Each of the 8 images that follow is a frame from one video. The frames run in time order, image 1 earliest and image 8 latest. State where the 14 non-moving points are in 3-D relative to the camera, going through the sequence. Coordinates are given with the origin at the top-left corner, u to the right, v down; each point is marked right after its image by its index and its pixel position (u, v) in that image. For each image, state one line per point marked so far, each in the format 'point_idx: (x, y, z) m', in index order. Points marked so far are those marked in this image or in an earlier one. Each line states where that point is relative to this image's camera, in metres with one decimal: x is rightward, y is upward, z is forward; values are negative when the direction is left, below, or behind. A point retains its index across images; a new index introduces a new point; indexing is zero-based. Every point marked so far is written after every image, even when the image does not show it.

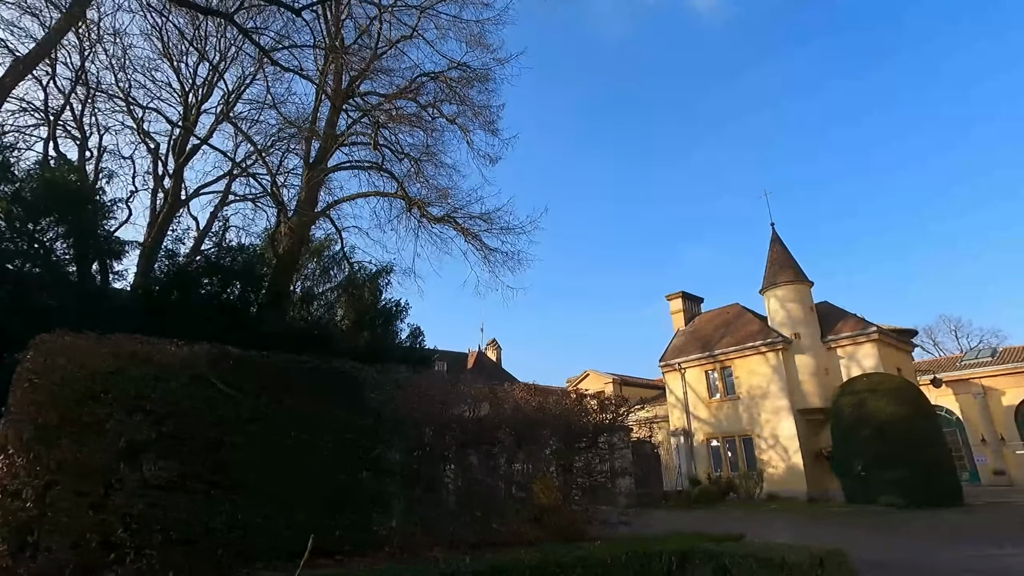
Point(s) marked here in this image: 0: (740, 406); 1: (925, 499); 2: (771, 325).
0: (+7.7, -4.0, +19.3) m
1: (+10.6, -5.3, +14.5) m
2: (+8.9, -1.2, +19.6) m
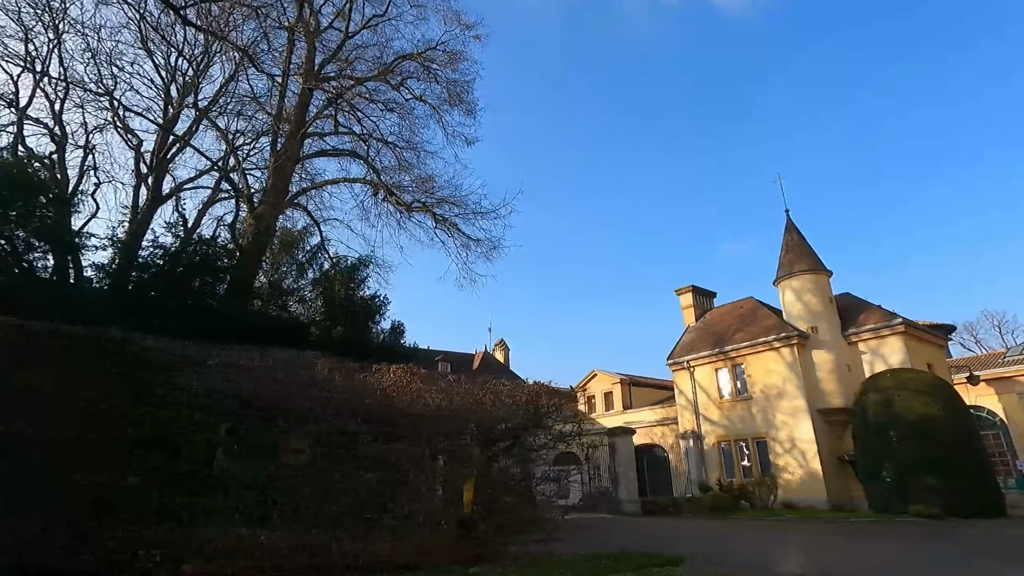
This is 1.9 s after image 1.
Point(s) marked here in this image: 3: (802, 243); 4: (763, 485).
0: (+7.5, -3.7, +17.8) m
1: (+10.2, -5.0, +12.9) m
2: (+8.7, -0.9, +18.1) m
3: (+9.4, +1.5, +18.5) m
4: (+7.2, -5.7, +16.4) m
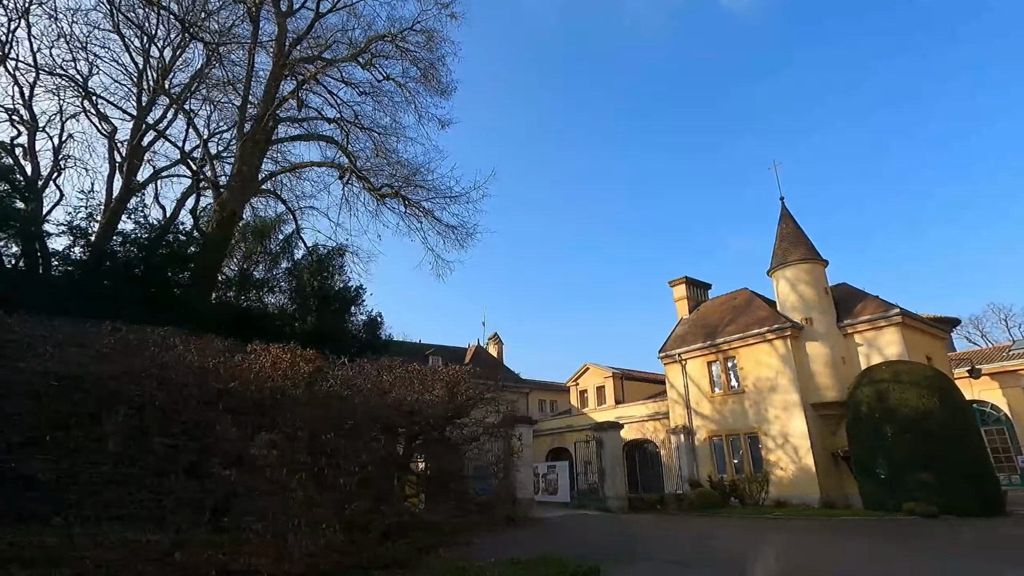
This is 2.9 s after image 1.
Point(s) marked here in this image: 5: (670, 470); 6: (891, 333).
0: (+7.1, -3.4, +17.2) m
1: (+9.7, -4.7, +12.4) m
2: (+8.2, -0.6, +17.5) m
3: (+8.9, +1.8, +17.9) m
4: (+6.7, -5.4, +15.8) m
5: (+5.2, -6.0, +18.8) m
6: (+10.2, -1.2, +15.4) m
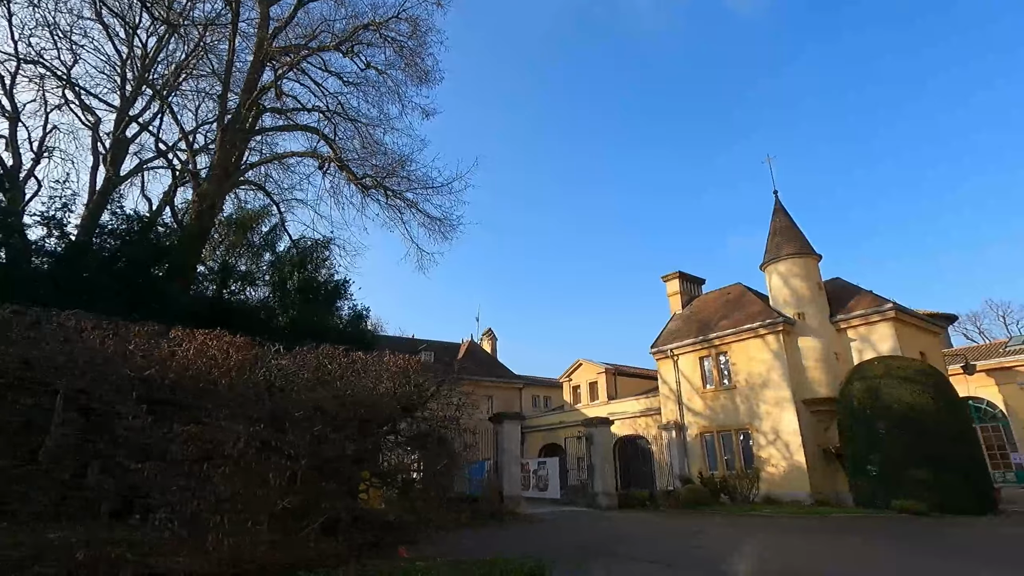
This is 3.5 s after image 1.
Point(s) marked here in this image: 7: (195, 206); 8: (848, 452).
0: (+6.7, -3.2, +17.0) m
1: (+9.4, -4.6, +12.2) m
2: (+7.9, -0.5, +17.3) m
3: (+8.6, +1.9, +17.6) m
4: (+6.4, -5.2, +15.6) m
5: (+4.9, -5.8, +18.6) m
6: (+9.9, -1.1, +15.2) m
7: (-7.2, +1.9, +13.0) m
8: (+8.2, -4.0, +14.0) m
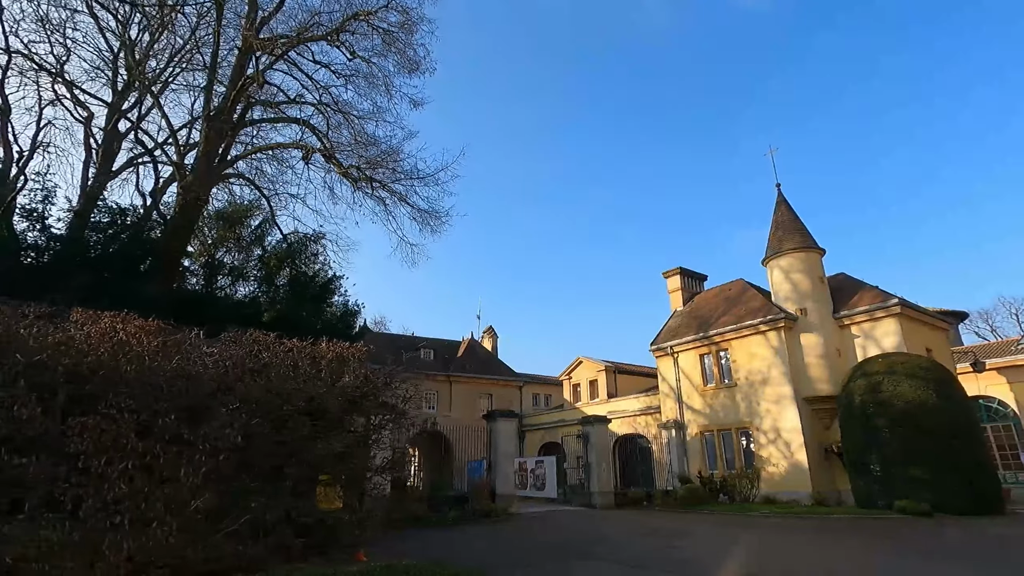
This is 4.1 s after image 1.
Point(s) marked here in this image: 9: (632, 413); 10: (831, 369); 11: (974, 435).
0: (+6.6, -3.1, +16.7) m
1: (+9.2, -4.5, +11.7) m
2: (+7.8, -0.3, +16.9) m
3: (+8.5, +2.1, +17.2) m
4: (+6.2, -5.1, +15.3) m
5: (+4.8, -5.7, +18.2) m
6: (+9.8, -0.9, +14.8) m
7: (-7.4, +2.0, +12.8) m
8: (+8.1, -3.9, +13.6) m
9: (+4.2, -4.4, +19.8) m
10: (+8.6, -2.2, +15.3) m
11: (+10.0, -3.2, +12.4) m
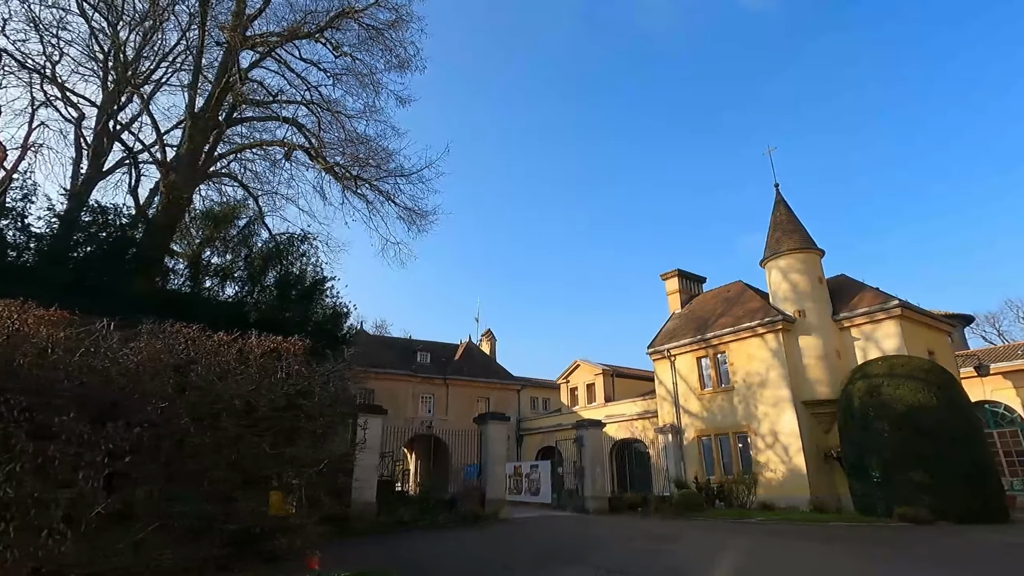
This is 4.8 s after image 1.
0: (+6.4, -3.1, +16.3) m
1: (+8.9, -4.4, +11.4) m
2: (+7.6, -0.4, +16.6) m
3: (+8.3, +2.0, +16.9) m
4: (+6.0, -5.1, +14.9) m
5: (+4.6, -5.7, +17.9) m
6: (+9.5, -0.9, +14.4) m
7: (-7.6, +2.0, +12.7) m
8: (+7.8, -3.9, +13.2) m
9: (+4.0, -4.4, +19.5) m
10: (+8.4, -2.2, +14.9) m
11: (+9.8, -3.2, +12.0) m
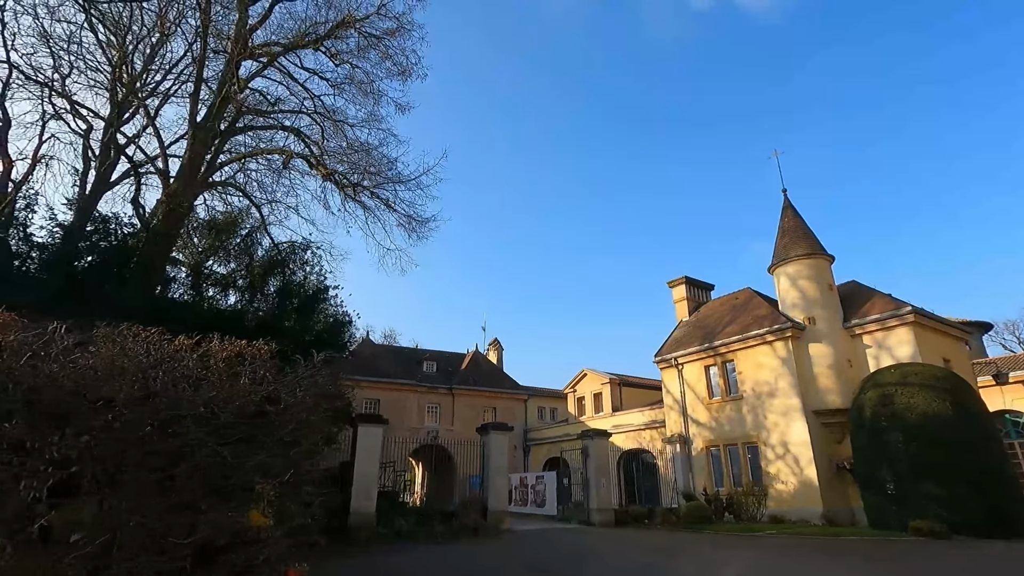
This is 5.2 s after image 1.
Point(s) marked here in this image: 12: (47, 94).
0: (+6.5, -3.3, +16.0) m
1: (+8.9, -4.5, +10.9) m
2: (+7.7, -0.6, +16.2) m
3: (+8.4, +1.8, +16.6) m
4: (+6.1, -5.3, +14.5) m
5: (+4.7, -6.0, +17.5) m
6: (+9.6, -1.1, +14.0) m
7: (-7.6, +1.8, +12.7) m
8: (+7.9, -4.1, +12.8) m
9: (+4.2, -4.7, +19.2) m
10: (+8.4, -2.4, +14.5) m
11: (+9.8, -3.3, +11.5) m
12: (-13.7, +5.7, +16.8) m
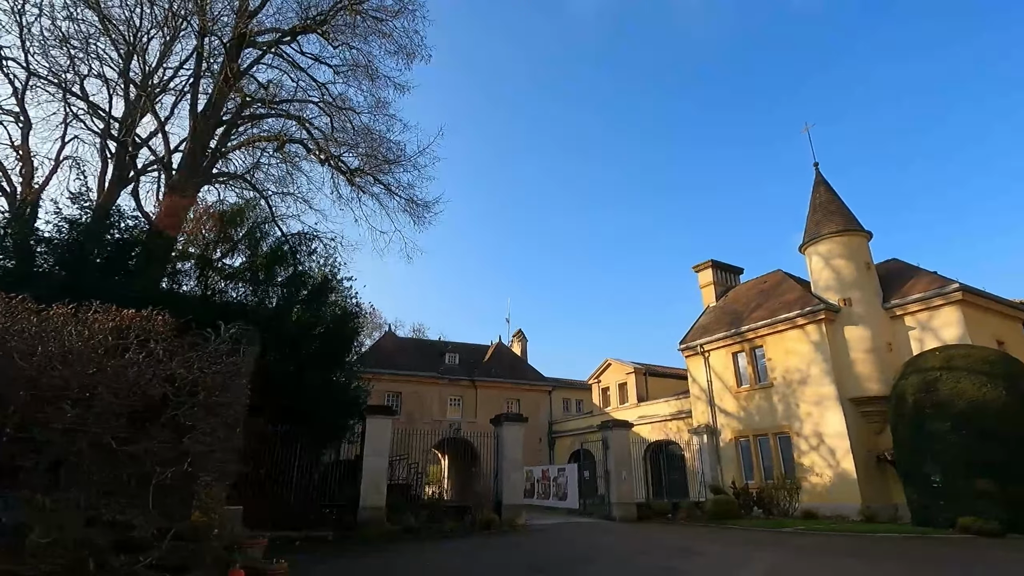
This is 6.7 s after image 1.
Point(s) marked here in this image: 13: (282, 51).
0: (+6.9, -2.8, +15.0) m
1: (+9.1, -4.1, +9.9) m
2: (+8.1, 0.0, +15.2) m
3: (+8.8, +2.4, +15.5) m
4: (+6.5, -4.8, +13.6) m
5: (+5.3, -5.5, +16.7) m
6: (+9.9, -0.6, +12.9) m
7: (-7.5, +1.9, +12.6) m
8: (+8.1, -3.6, +11.8) m
9: (+4.9, -4.2, +18.4) m
10: (+8.8, -1.8, +13.5) m
11: (+9.9, -2.8, +10.4) m
12: (-13.4, +5.8, +17.0) m
13: (-5.6, +5.8, +13.9) m
